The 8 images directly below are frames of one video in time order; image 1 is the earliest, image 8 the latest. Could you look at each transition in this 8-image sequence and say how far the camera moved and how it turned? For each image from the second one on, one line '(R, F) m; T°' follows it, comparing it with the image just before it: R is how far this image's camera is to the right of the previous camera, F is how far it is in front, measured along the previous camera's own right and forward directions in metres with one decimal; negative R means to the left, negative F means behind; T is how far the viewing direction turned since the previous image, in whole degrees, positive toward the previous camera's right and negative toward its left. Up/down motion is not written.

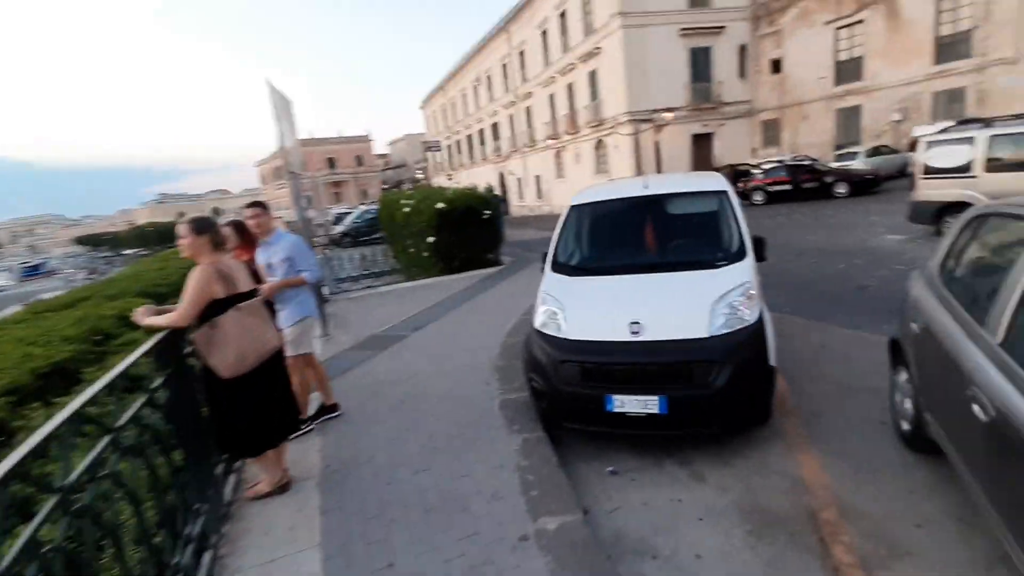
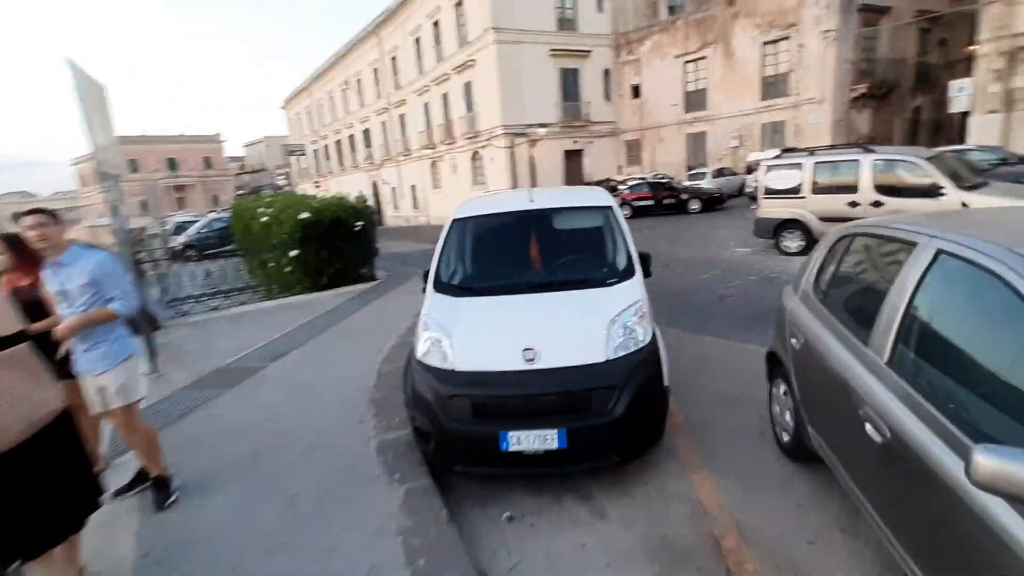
(0.0, +0.4) m; +14°
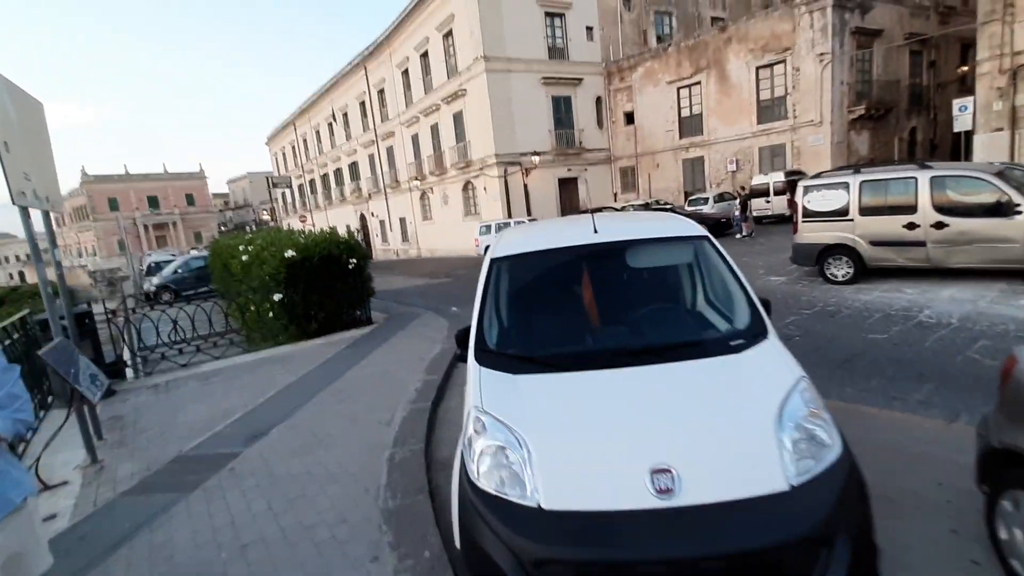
(-0.5, +1.1) m; +1°
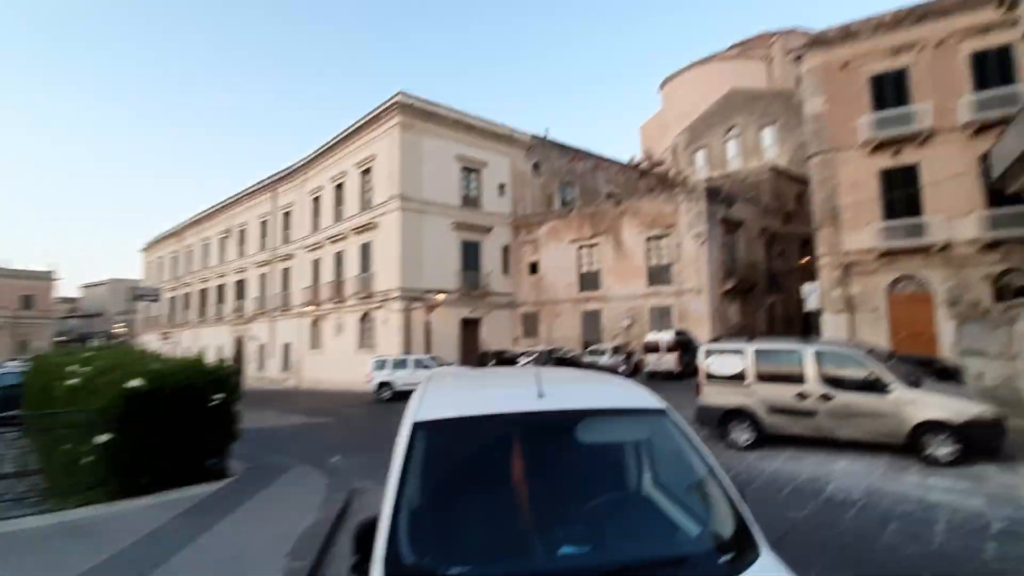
(-0.2, +0.6) m; +11°
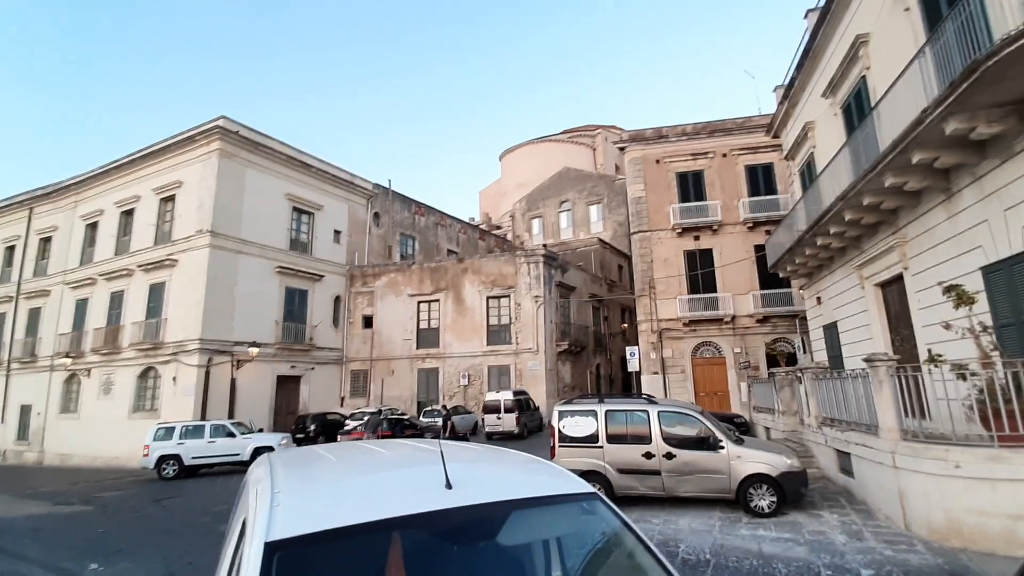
(-0.3, +0.7) m; +19°
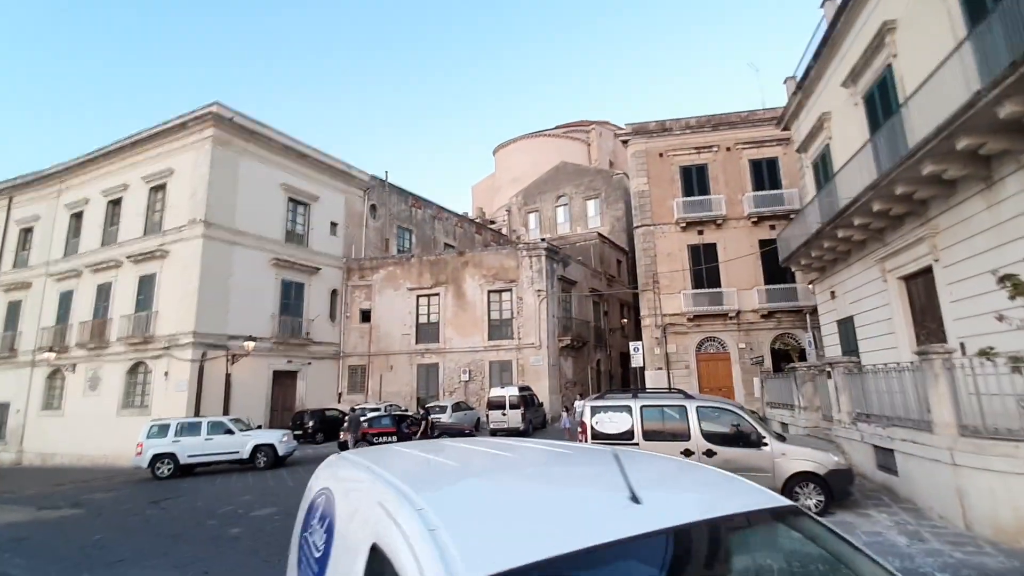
(-0.7, +0.4) m; +1°
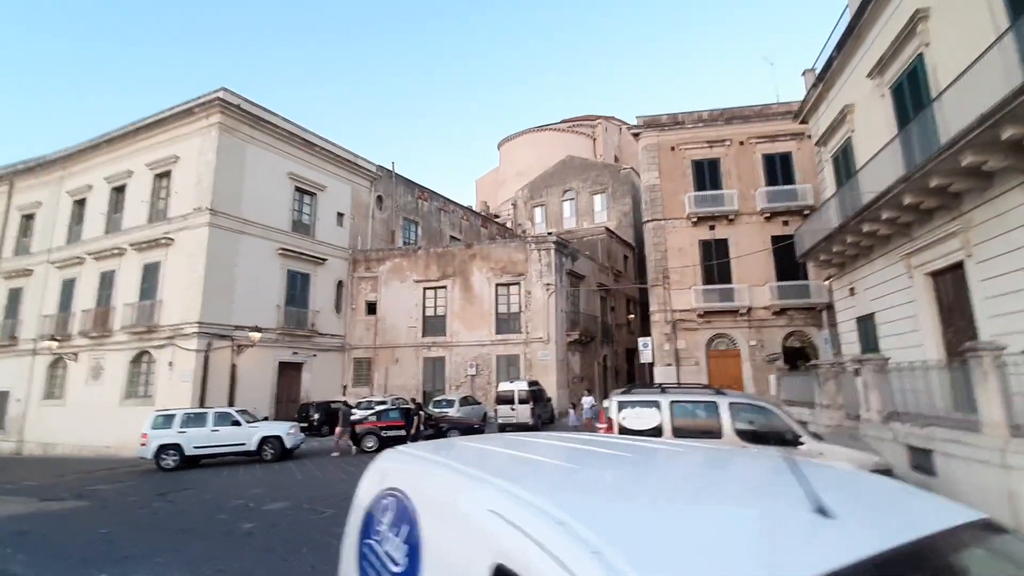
(-0.4, +0.3) m; 0°
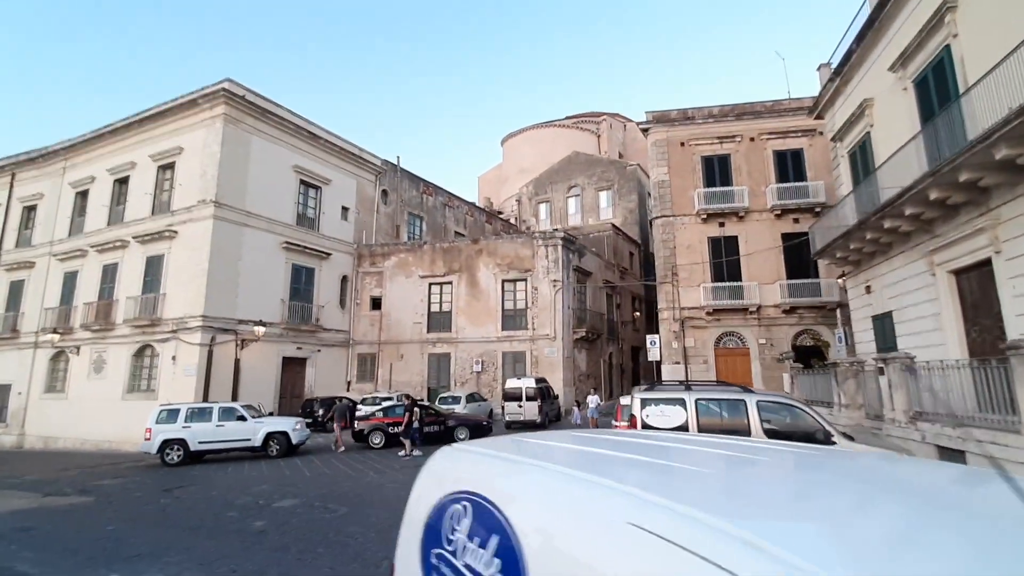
(-0.3, +0.2) m; 0°
